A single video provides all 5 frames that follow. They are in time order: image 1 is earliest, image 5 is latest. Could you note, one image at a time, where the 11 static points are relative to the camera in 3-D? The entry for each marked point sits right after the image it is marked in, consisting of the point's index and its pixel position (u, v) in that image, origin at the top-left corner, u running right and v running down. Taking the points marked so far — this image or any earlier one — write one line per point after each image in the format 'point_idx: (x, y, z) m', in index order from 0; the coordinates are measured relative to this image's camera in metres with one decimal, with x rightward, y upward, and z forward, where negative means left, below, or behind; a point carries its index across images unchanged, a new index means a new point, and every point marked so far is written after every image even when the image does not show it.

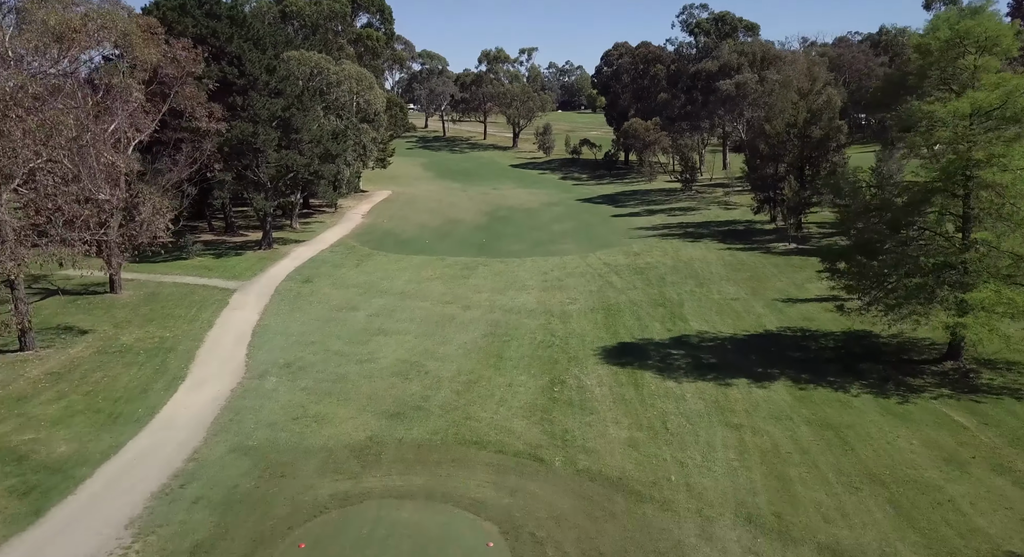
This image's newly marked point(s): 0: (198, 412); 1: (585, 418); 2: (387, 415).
0: (-7.6, -3.3, +19.5) m
1: (+1.7, -3.4, +19.4) m
2: (-3.0, -3.3, +19.4) m
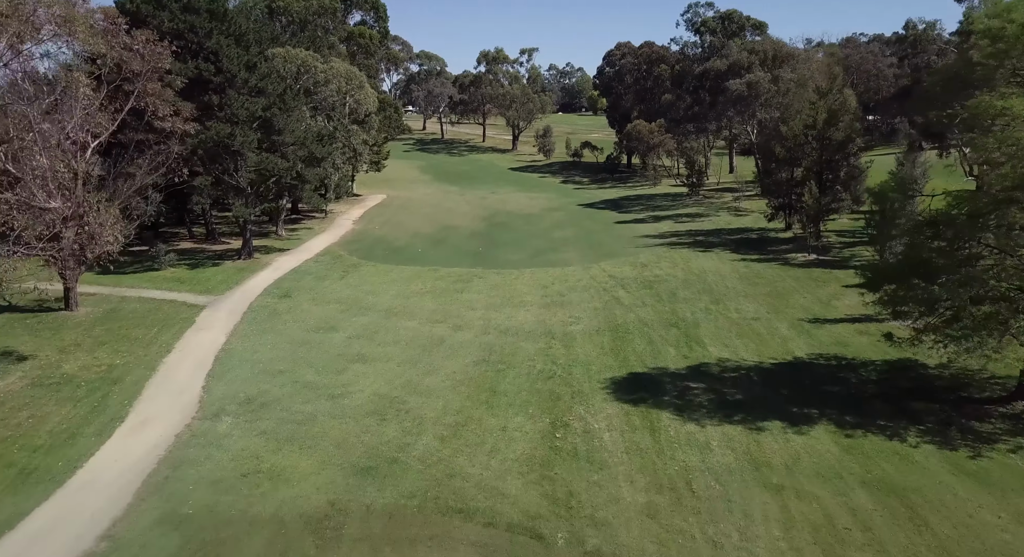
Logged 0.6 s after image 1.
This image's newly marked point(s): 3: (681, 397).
0: (-7.7, -3.8, +16.7) m
1: (+1.6, -3.9, +16.5) m
2: (-3.1, -3.8, +16.6) m
3: (+3.9, -2.8, +19.2) m
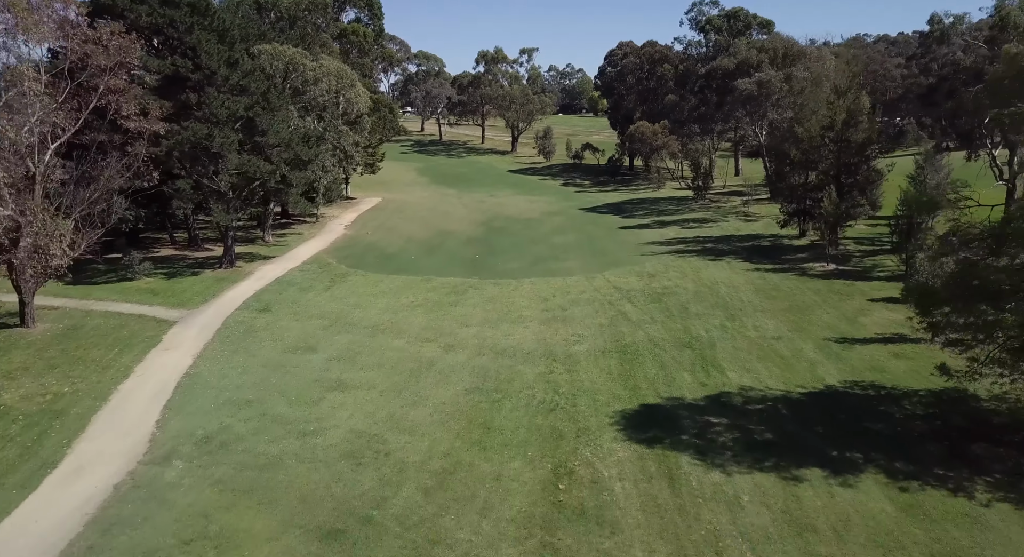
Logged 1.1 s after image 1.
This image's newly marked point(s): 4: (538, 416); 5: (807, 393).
0: (-7.8, -4.2, +14.3) m
1: (+1.5, -4.3, +14.2) m
2: (-3.2, -4.2, +14.2) m
3: (+3.9, -3.2, +16.9) m
4: (+0.6, -2.9, +17.9) m
5: (+6.7, -2.6, +18.8) m
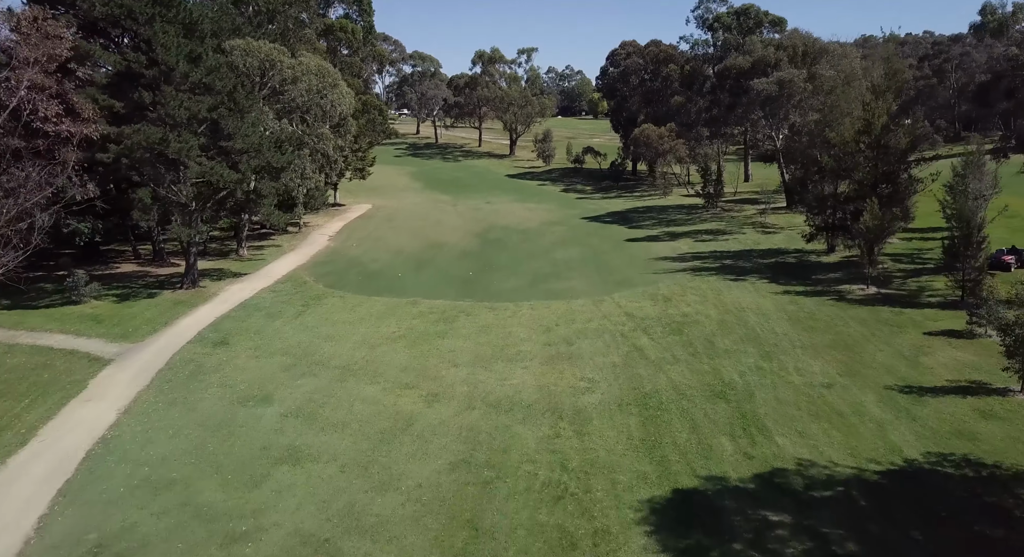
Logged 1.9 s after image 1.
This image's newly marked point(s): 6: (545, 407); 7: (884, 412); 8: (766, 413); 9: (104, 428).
0: (-7.9, -5.0, +10.2) m
1: (+1.5, -5.1, +10.1) m
2: (-3.2, -5.0, +10.1) m
3: (+3.8, -4.0, +12.8) m
4: (+0.5, -3.8, +13.8) m
5: (+6.6, -3.4, +14.8) m
6: (+0.7, -2.9, +18.6) m
7: (+8.0, -2.8, +17.9) m
8: (+5.5, -2.9, +17.8) m
9: (-8.7, -3.2, +17.8) m
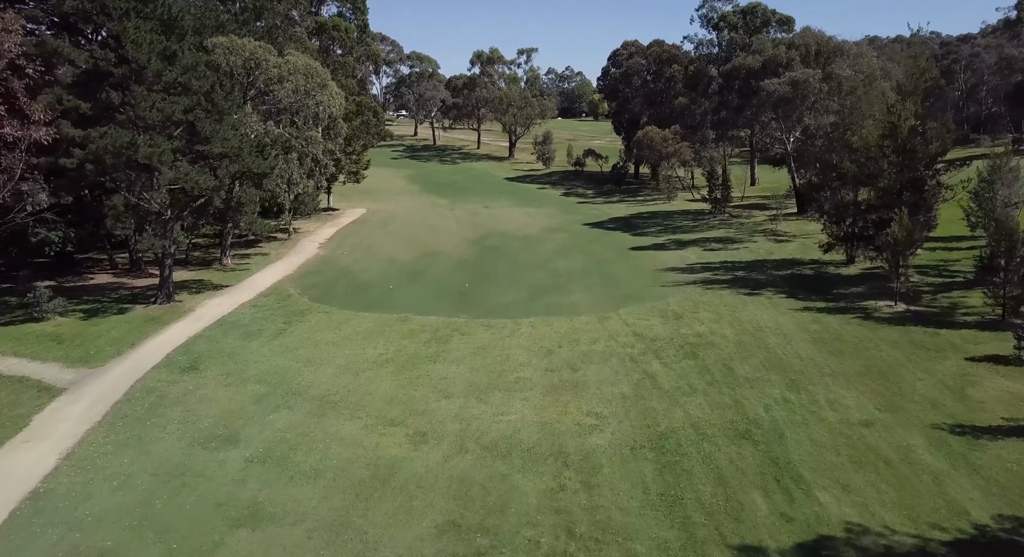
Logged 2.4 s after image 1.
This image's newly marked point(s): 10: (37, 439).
0: (-7.9, -5.5, +7.9) m
1: (+1.4, -5.6, +7.8) m
2: (-3.3, -5.5, +7.8) m
3: (+3.7, -4.5, +10.6) m
4: (+0.5, -4.3, +11.5) m
5: (+6.6, -3.9, +12.5) m
6: (+0.7, -3.4, +16.3) m
7: (+8.0, -3.3, +15.6) m
8: (+5.5, -3.4, +15.5) m
9: (-8.8, -3.7, +15.5) m
10: (-9.8, -3.3, +17.1) m
